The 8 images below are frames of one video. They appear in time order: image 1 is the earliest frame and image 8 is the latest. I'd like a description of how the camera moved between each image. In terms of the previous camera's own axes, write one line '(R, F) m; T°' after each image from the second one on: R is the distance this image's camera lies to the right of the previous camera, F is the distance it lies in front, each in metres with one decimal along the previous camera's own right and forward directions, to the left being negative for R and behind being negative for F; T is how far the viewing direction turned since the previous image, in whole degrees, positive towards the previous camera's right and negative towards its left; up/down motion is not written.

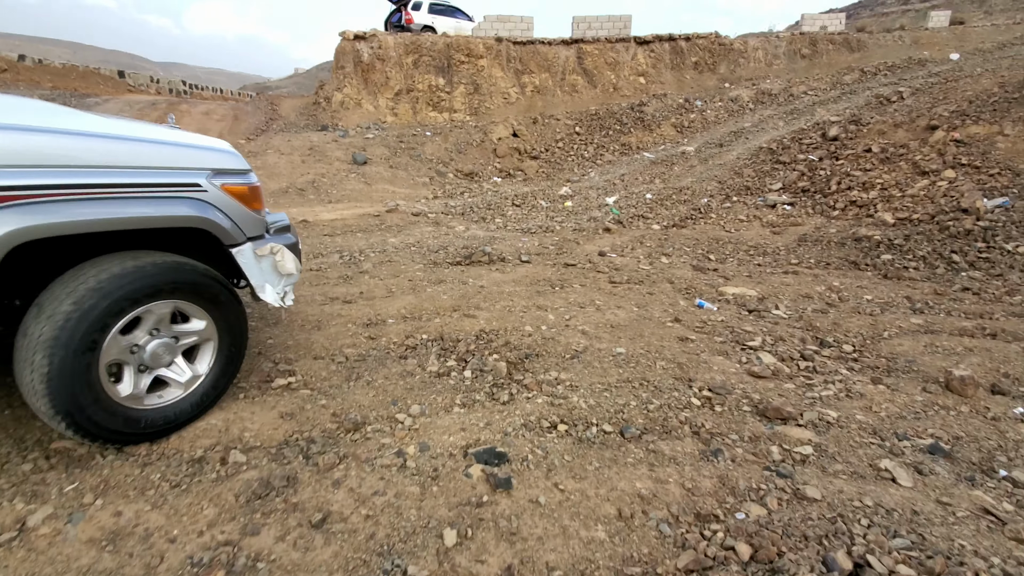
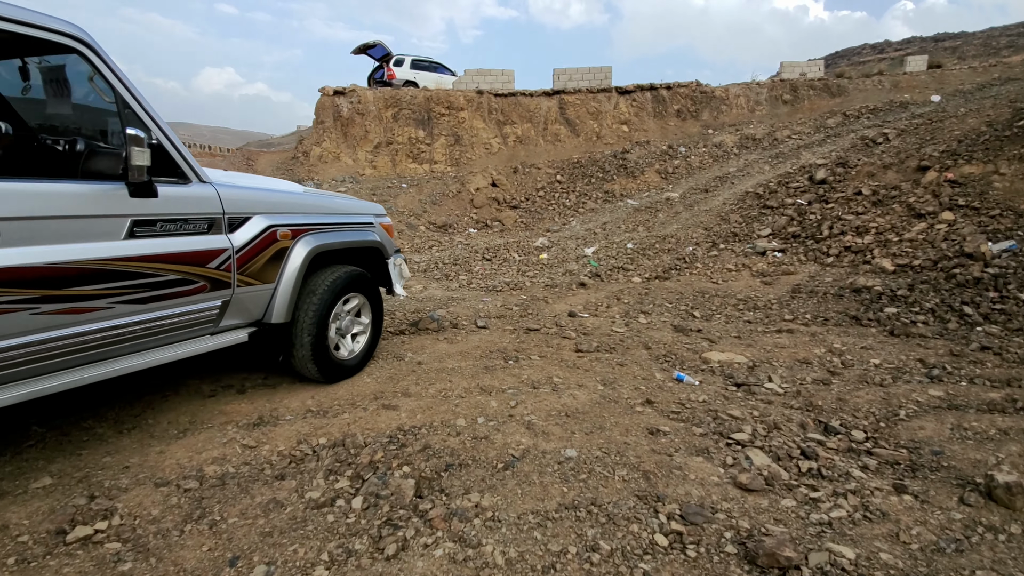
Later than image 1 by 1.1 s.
(+0.4, +0.6) m; 0°
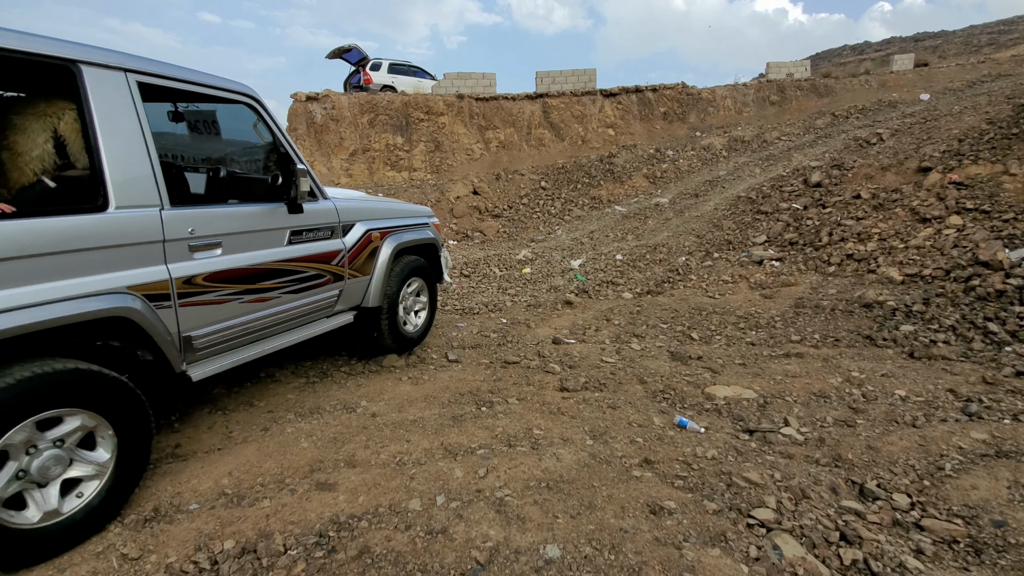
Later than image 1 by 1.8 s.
(+0.1, +0.6) m; +1°
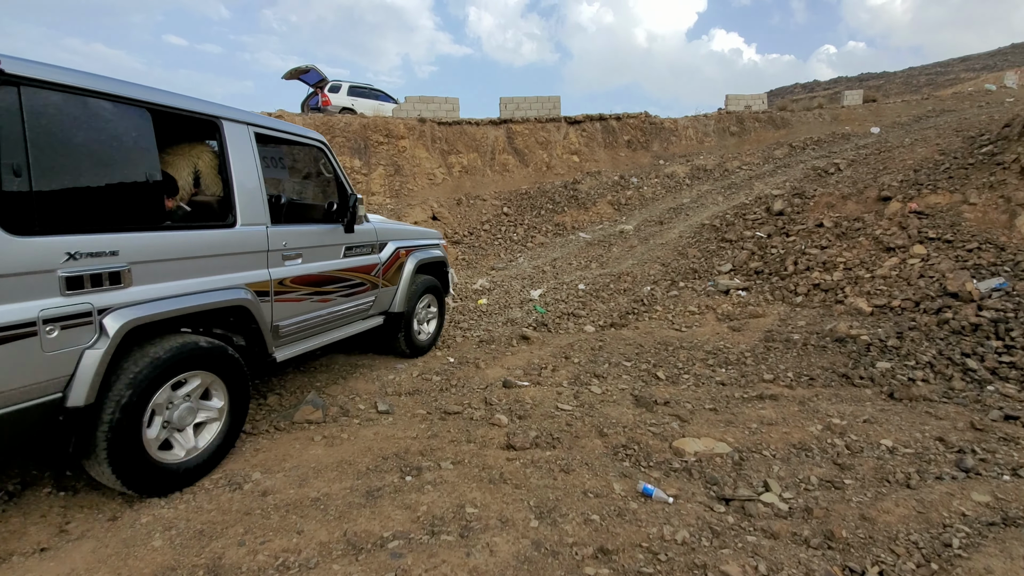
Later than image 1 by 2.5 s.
(+0.2, +0.5) m; +4°
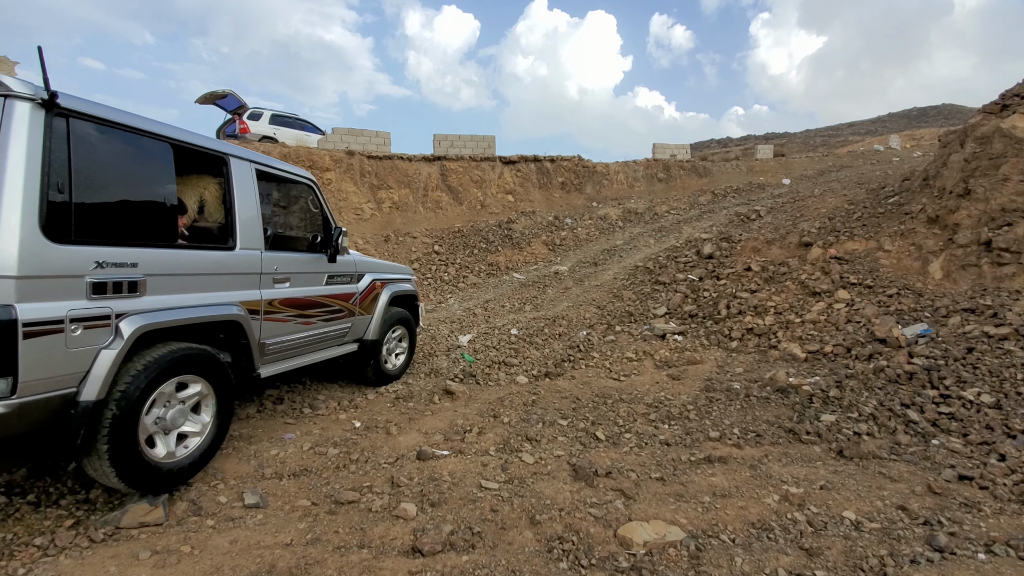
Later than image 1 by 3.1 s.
(+0.1, +0.6) m; +7°
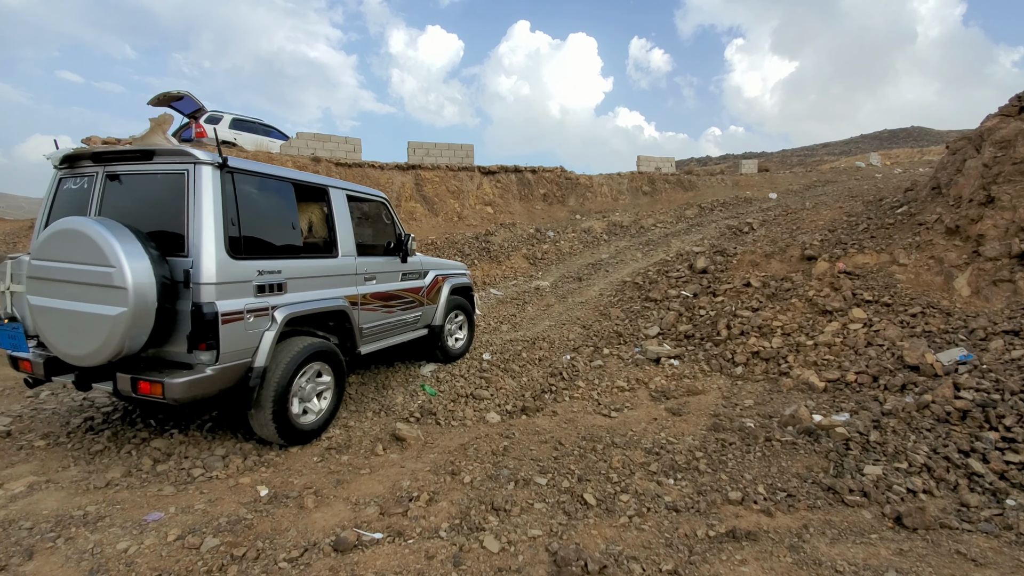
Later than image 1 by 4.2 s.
(+0.1, +0.9) m; +2°
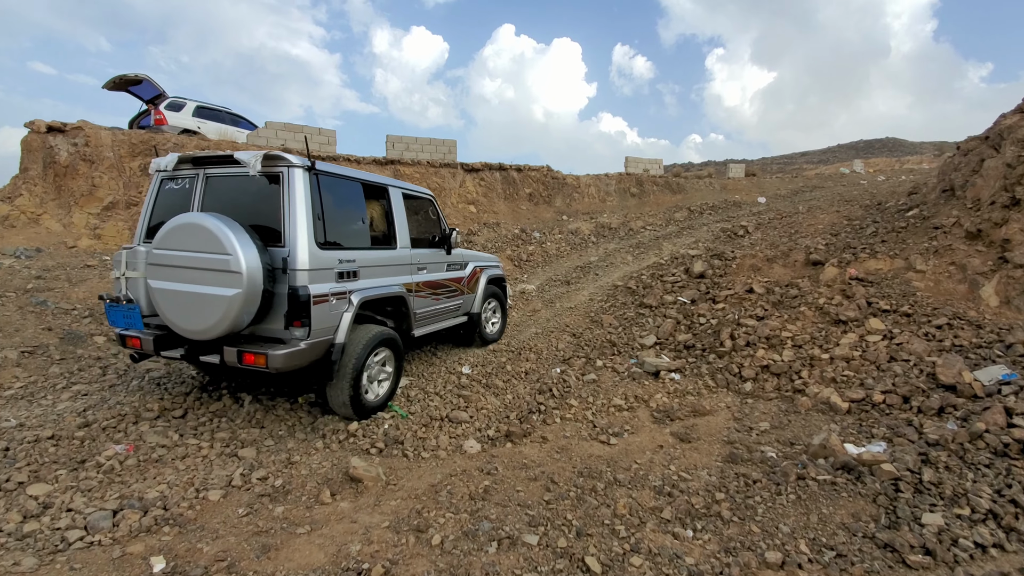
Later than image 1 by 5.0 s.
(0.0, +0.7) m; +2°
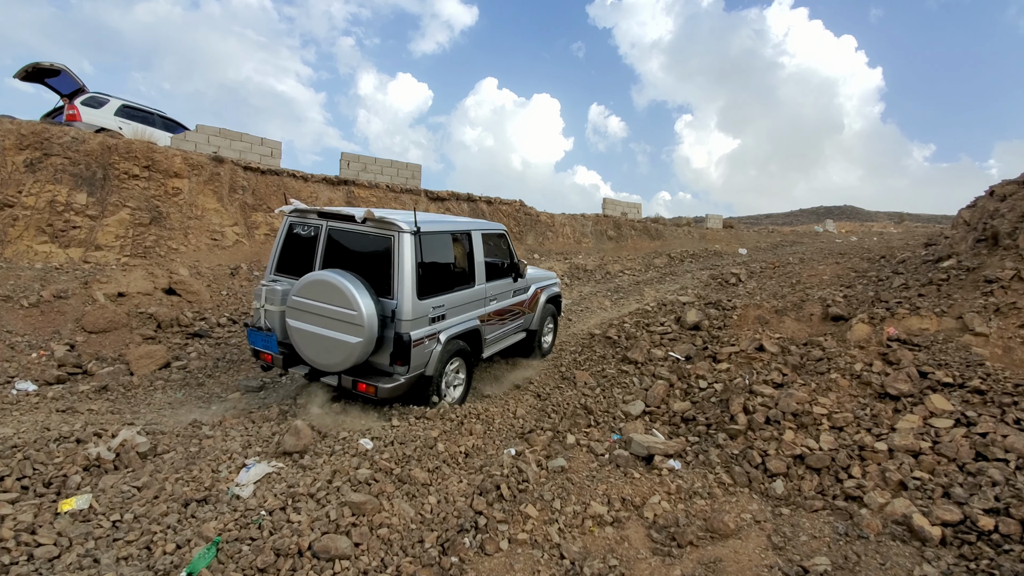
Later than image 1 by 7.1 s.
(+0.2, +1.6) m; +3°
